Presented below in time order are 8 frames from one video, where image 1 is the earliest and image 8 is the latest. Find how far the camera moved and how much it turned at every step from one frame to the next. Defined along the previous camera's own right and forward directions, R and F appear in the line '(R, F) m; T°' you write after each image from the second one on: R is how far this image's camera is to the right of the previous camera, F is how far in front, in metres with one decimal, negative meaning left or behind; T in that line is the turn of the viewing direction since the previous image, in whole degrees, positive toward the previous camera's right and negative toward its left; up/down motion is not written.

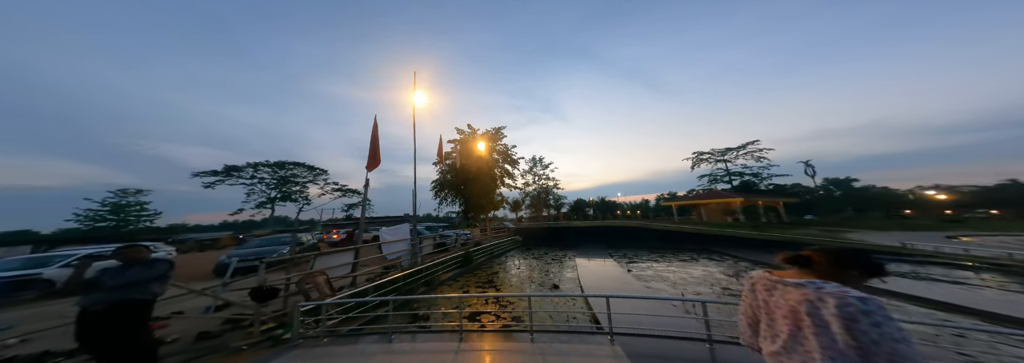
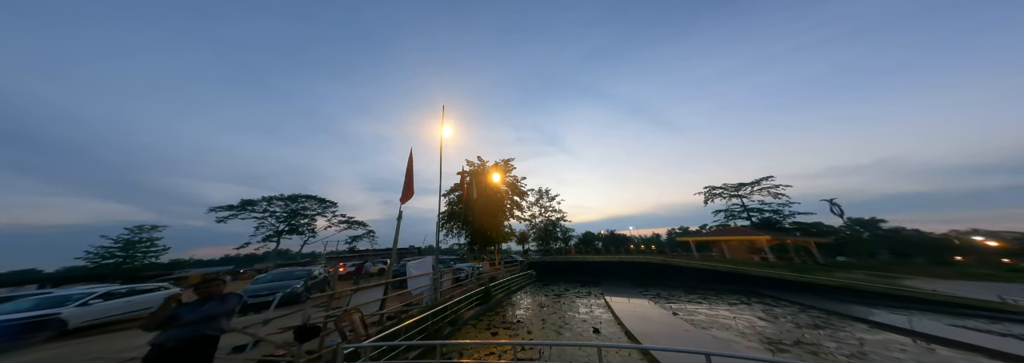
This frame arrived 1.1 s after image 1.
(-0.5, +0.1) m; -1°
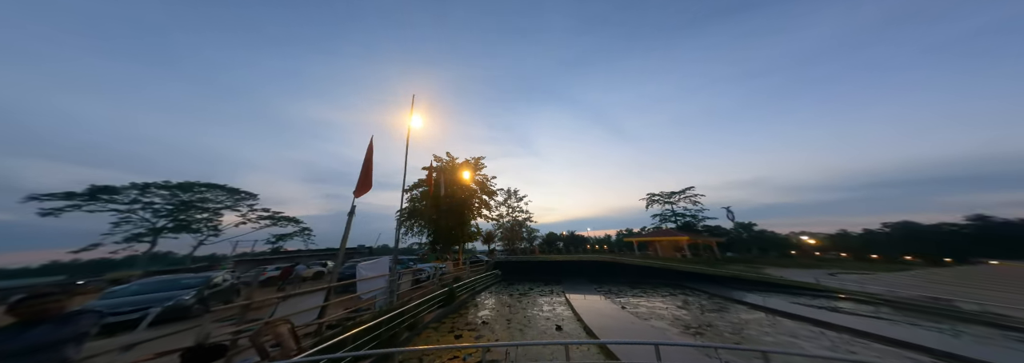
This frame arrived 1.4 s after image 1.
(-0.3, +0.1) m; +11°
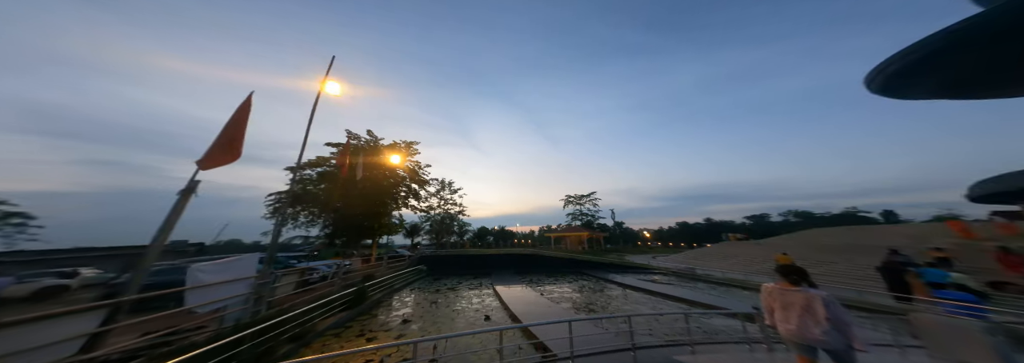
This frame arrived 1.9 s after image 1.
(-0.4, 0.0) m; +20°
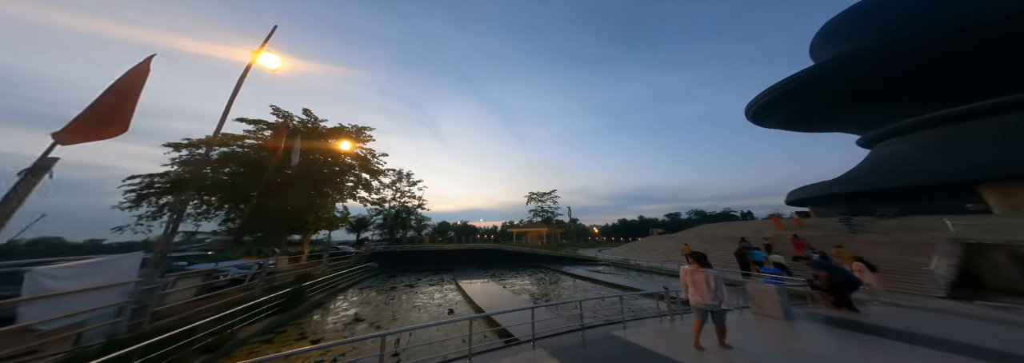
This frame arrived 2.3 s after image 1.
(-0.1, -0.2) m; +9°
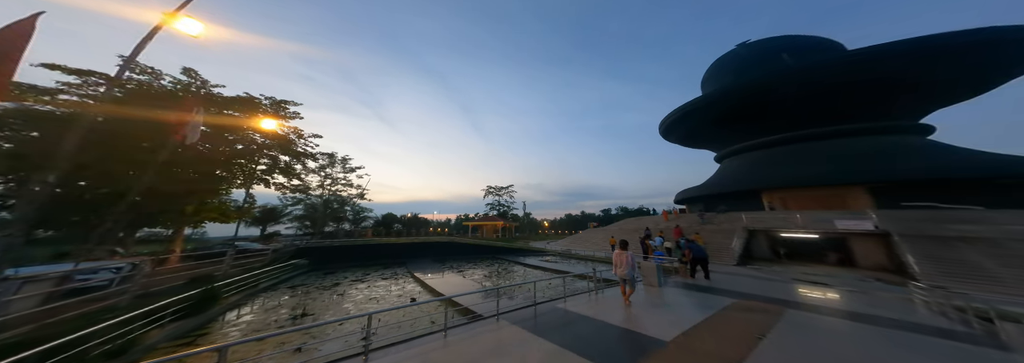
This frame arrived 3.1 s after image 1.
(-0.1, -0.7) m; +11°
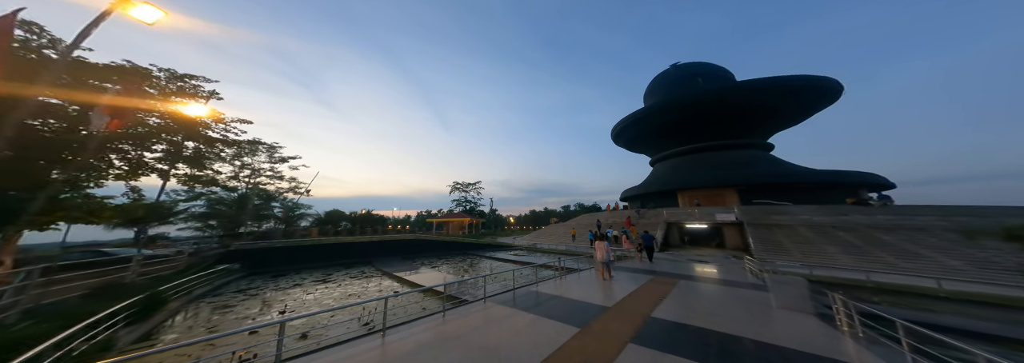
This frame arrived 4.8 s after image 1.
(-0.4, -0.9) m; +9°
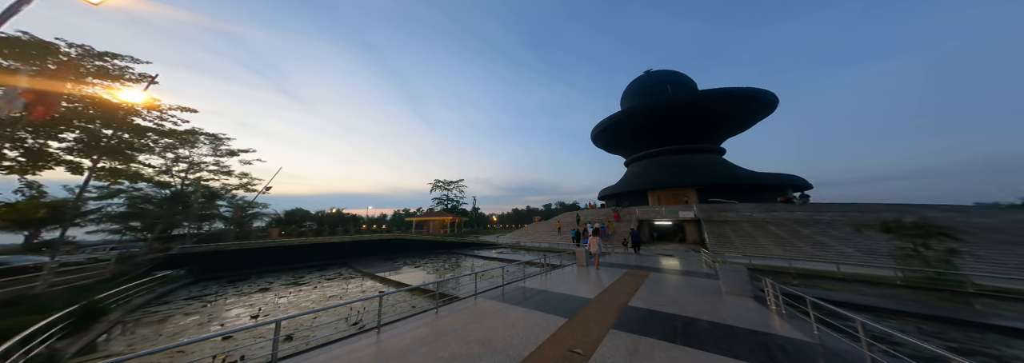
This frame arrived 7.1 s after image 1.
(-0.2, -0.3) m; +5°
